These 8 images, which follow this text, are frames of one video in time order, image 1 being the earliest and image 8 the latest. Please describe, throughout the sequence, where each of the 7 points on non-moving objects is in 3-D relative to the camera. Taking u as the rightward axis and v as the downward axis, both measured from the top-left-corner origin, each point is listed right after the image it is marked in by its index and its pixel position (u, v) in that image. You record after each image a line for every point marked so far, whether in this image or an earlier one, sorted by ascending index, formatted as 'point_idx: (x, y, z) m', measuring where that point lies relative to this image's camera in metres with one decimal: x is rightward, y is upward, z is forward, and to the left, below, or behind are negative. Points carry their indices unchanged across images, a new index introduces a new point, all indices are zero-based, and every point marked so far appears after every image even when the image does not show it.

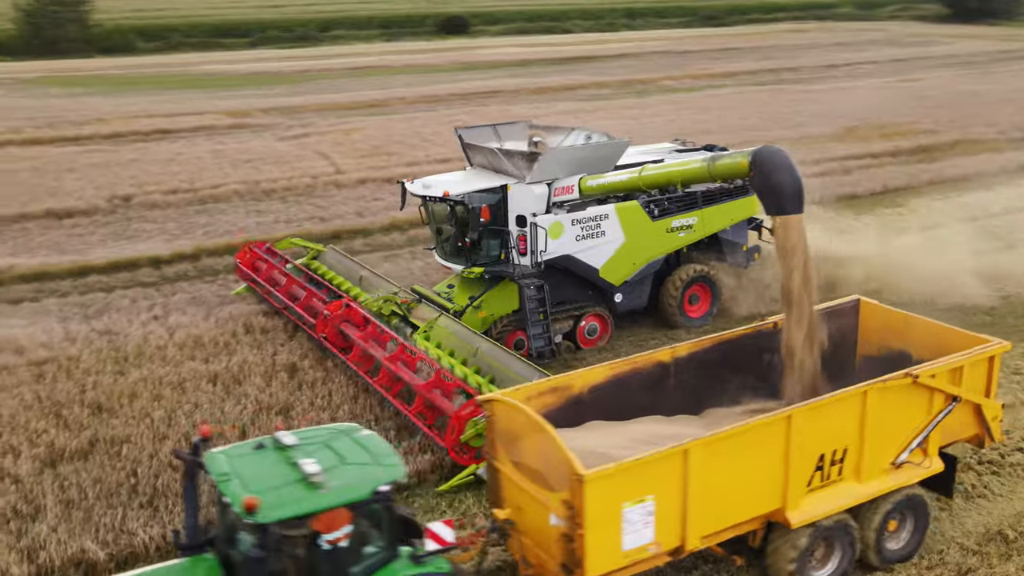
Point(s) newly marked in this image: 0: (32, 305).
0: (-5.6, -0.2, +11.5) m
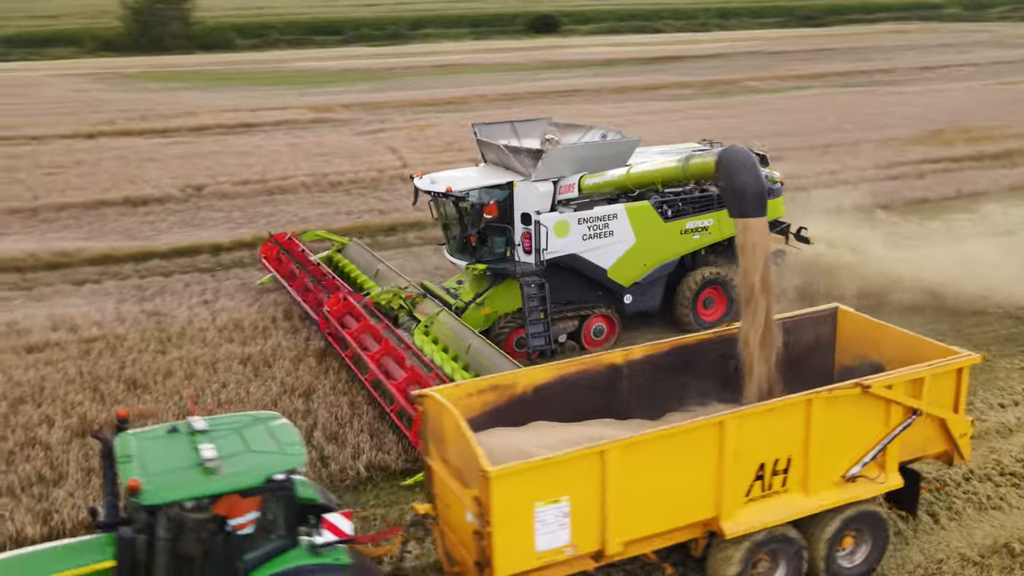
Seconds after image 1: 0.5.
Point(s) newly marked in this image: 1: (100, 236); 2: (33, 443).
0: (-5.1, 0.0, +12.0) m
1: (-6.2, +0.8, +14.9) m
2: (-3.7, -1.2, +7.5) m
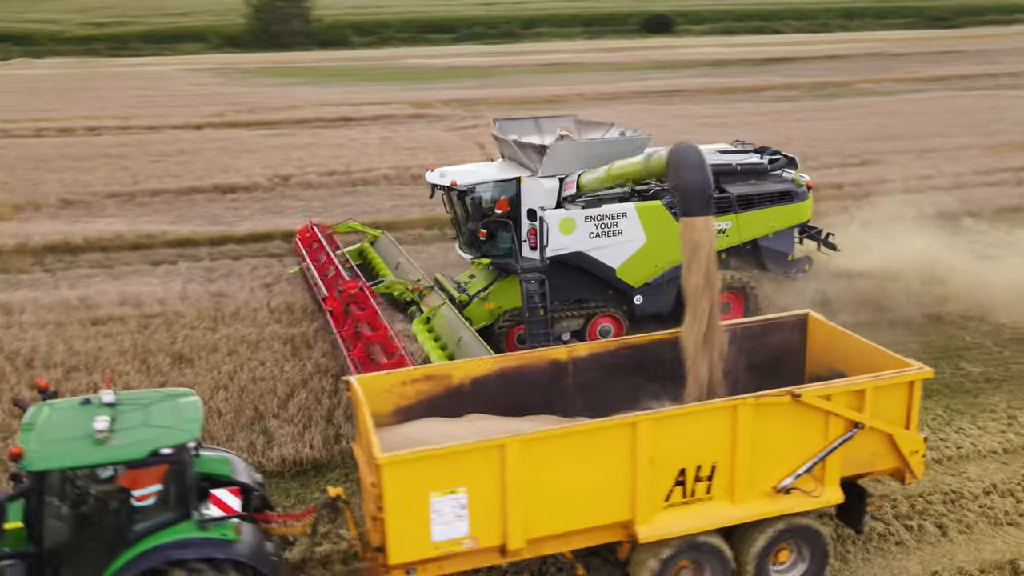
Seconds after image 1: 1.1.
0: (-4.4, +0.3, +12.7) m
1: (-5.2, +1.1, +15.6) m
2: (-3.6, -0.9, +8.1) m
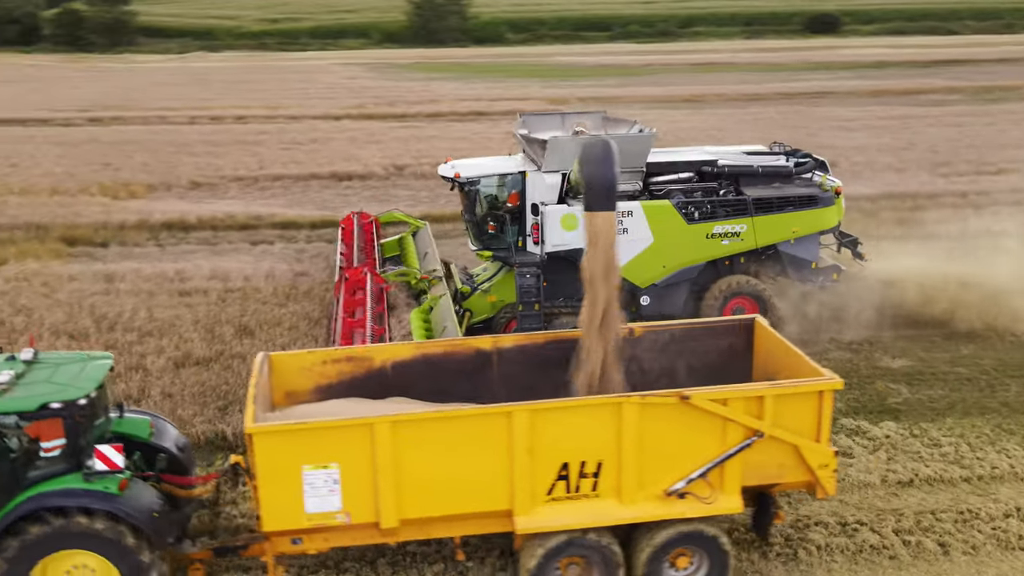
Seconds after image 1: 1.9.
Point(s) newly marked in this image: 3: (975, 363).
0: (-3.4, +0.6, +13.4) m
1: (-3.6, +1.4, +16.4) m
2: (-3.3, -0.7, +8.7) m
3: (+4.4, -0.7, +9.4) m
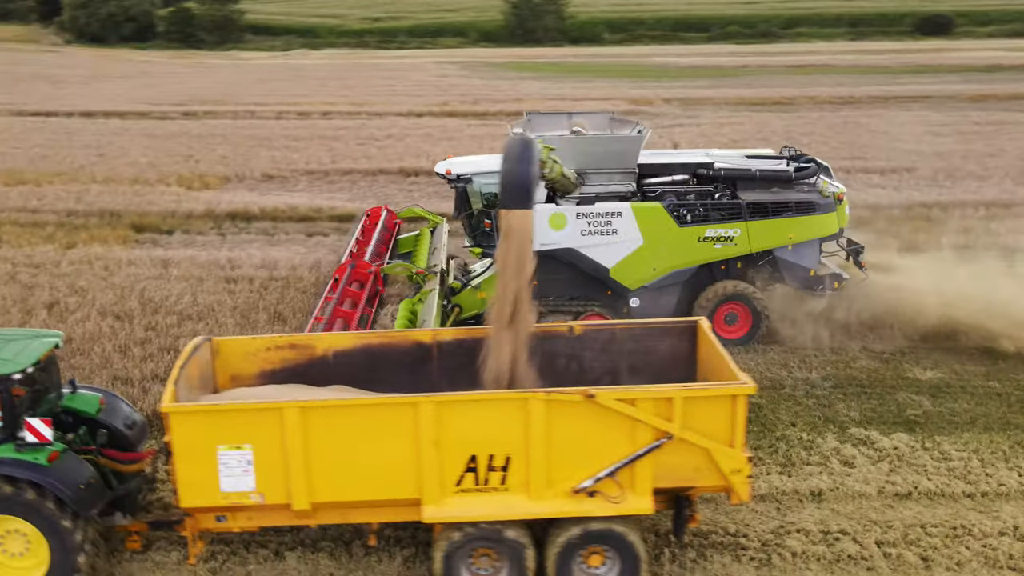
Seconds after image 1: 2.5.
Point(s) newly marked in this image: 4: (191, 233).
0: (-2.7, +0.7, +13.8) m
1: (-2.6, +1.5, +16.9) m
2: (-3.2, -0.6, +9.1) m
3: (+4.6, -0.8, +9.0) m
4: (-4.6, +0.8, +14.0) m
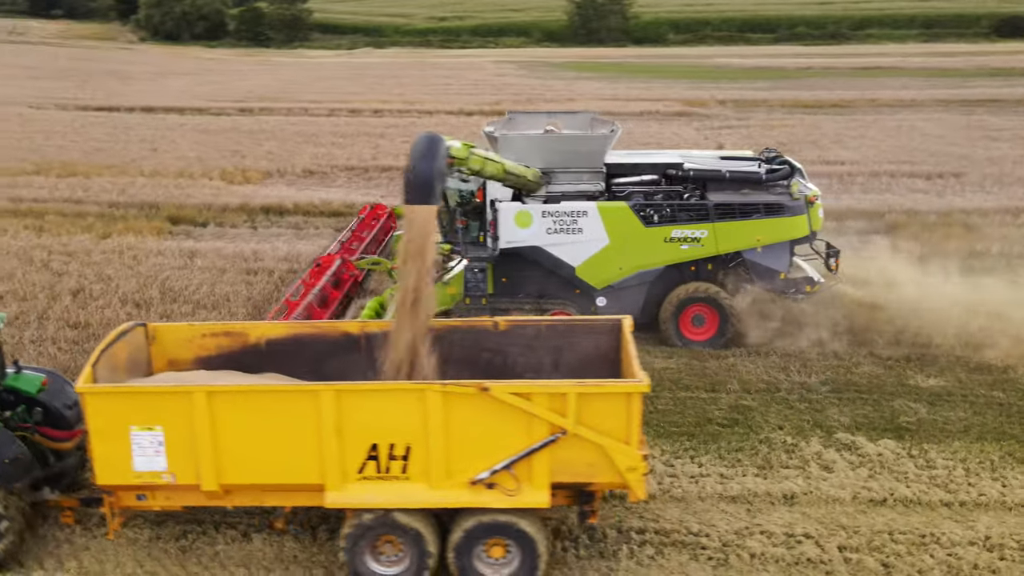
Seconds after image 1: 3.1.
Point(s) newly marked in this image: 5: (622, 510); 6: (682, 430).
0: (-2.4, +0.8, +14.1) m
1: (-2.0, +1.6, +17.1) m
2: (-3.2, -0.5, +9.5) m
3: (+4.5, -0.9, +8.8) m
4: (-4.2, +0.9, +14.4) m
5: (+0.8, -1.5, +6.8) m
6: (+1.4, -1.2, +8.0) m
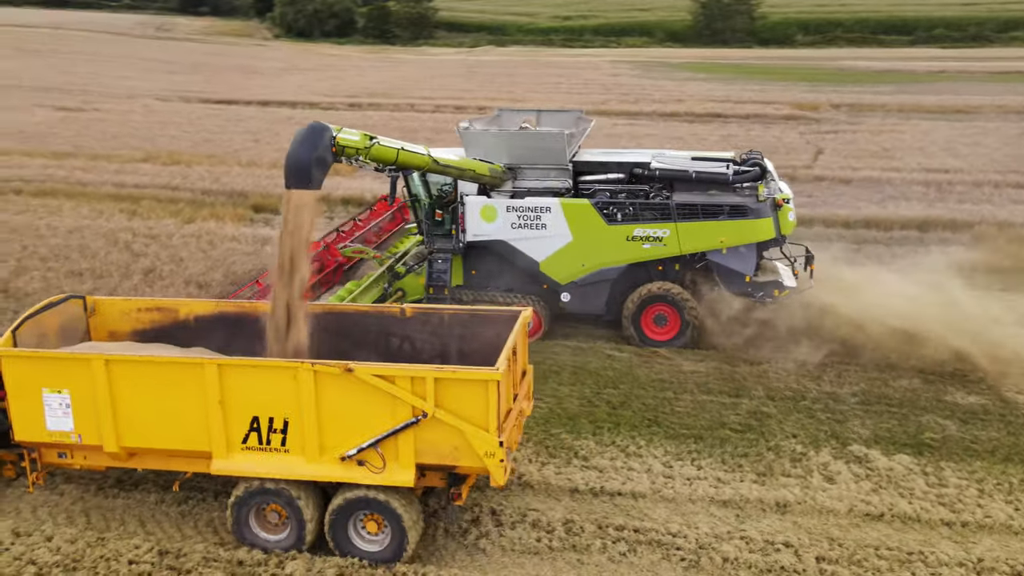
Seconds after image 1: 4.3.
0: (-1.4, +0.9, +14.5) m
1: (-0.7, +1.7, +17.4) m
2: (-2.9, -0.3, +10.0) m
3: (+4.7, -1.0, +8.4) m
4: (-3.2, +1.1, +15.0) m
5: (+0.7, -1.5, +6.8) m
6: (+1.5, -1.2, +8.0) m
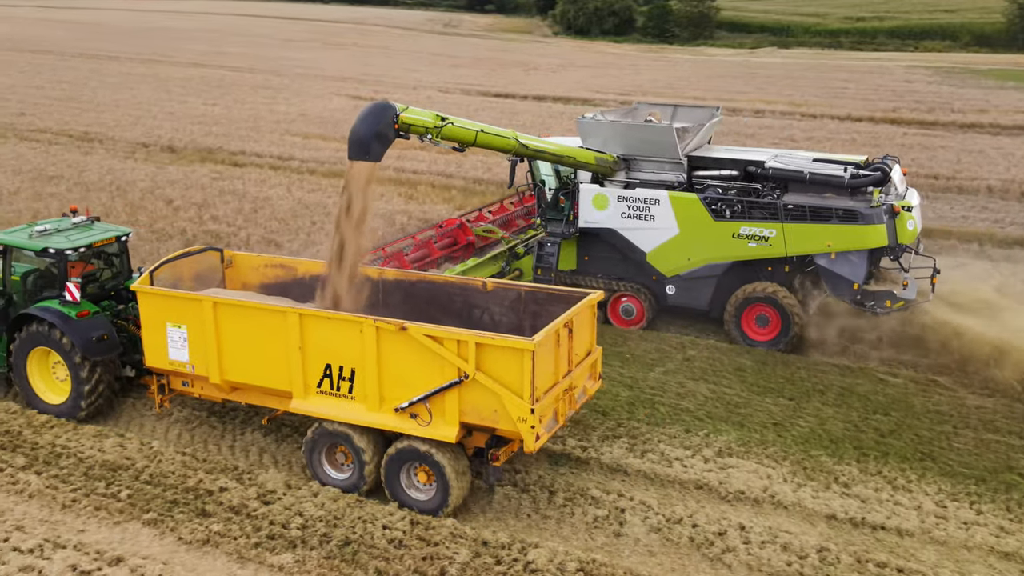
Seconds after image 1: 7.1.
0: (+2.4, +0.9, +14.2) m
1: (+4.0, +1.6, +16.9) m
2: (-0.2, -0.2, +10.3) m
3: (+6.6, -1.5, +6.8) m
4: (+0.9, +1.2, +15.2) m
5: (+2.3, -1.6, +6.3) m
6: (+3.4, -1.4, +7.2) m
